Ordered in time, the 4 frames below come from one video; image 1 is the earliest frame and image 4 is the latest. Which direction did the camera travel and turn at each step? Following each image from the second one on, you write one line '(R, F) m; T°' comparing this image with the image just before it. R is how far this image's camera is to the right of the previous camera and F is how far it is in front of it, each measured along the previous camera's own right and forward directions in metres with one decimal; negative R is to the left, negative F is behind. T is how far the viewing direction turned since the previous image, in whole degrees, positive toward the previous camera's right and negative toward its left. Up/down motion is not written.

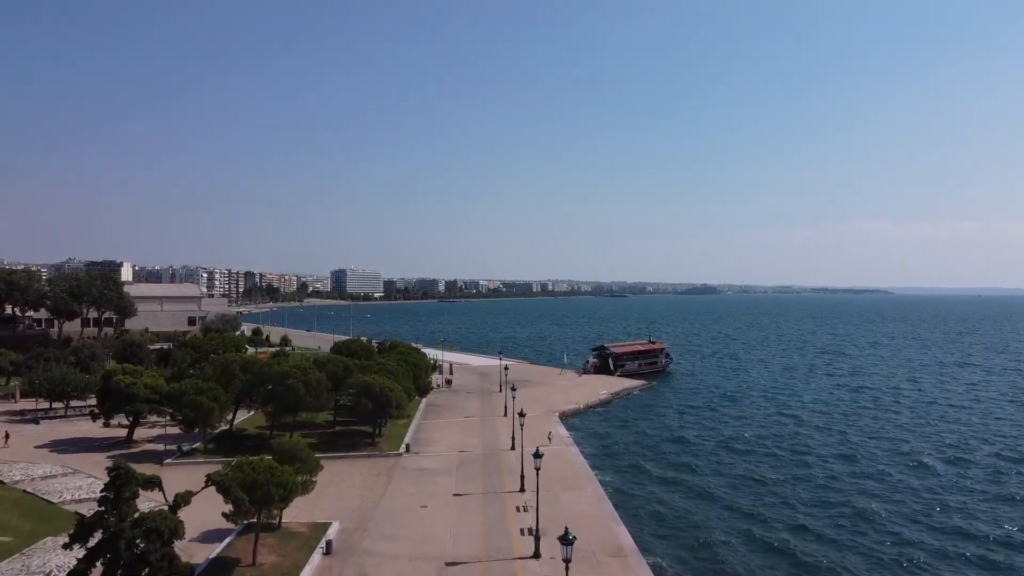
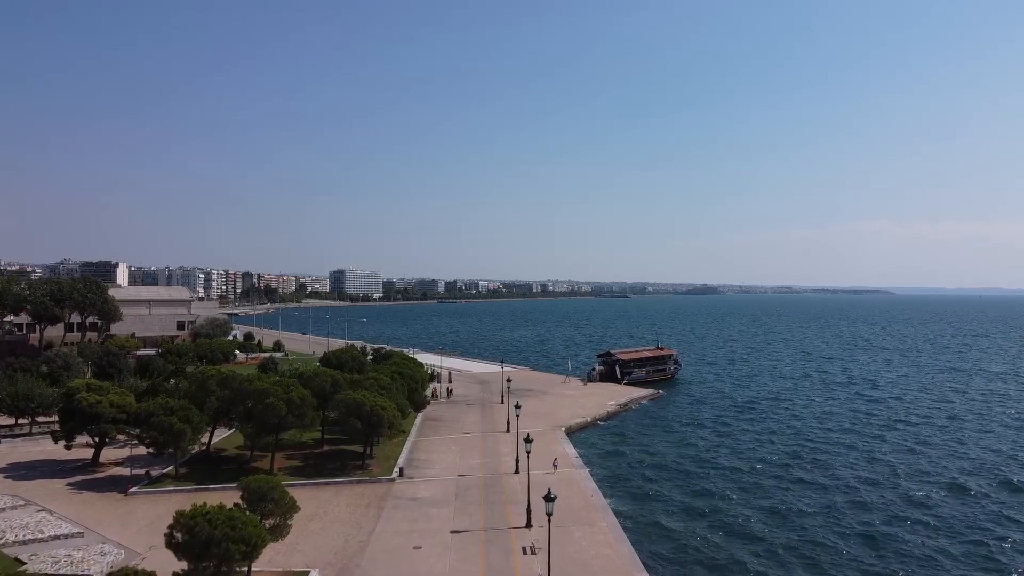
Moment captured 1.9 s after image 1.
(-0.1, +2.9) m; 0°
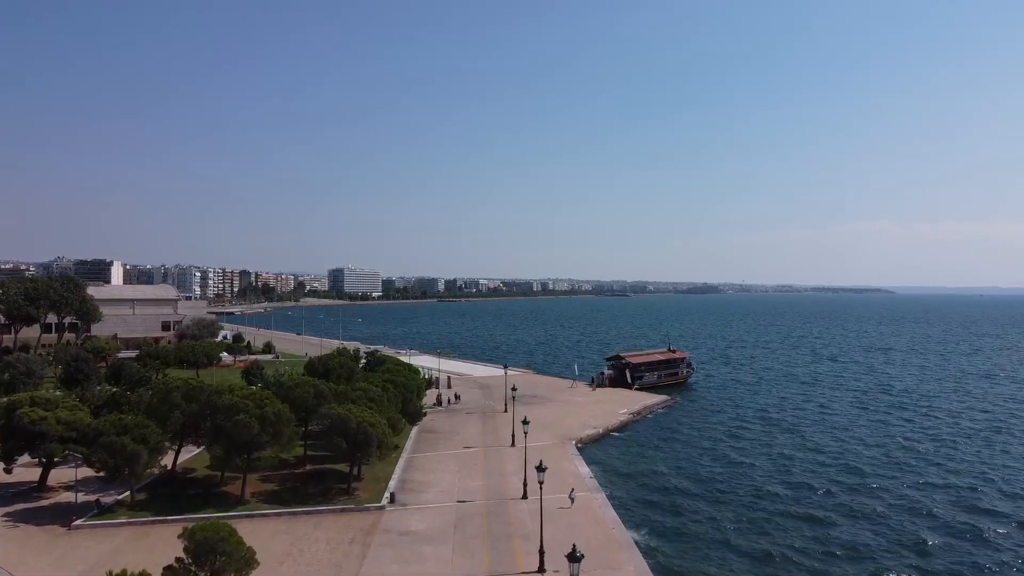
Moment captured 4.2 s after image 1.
(-0.2, +3.7) m; 0°
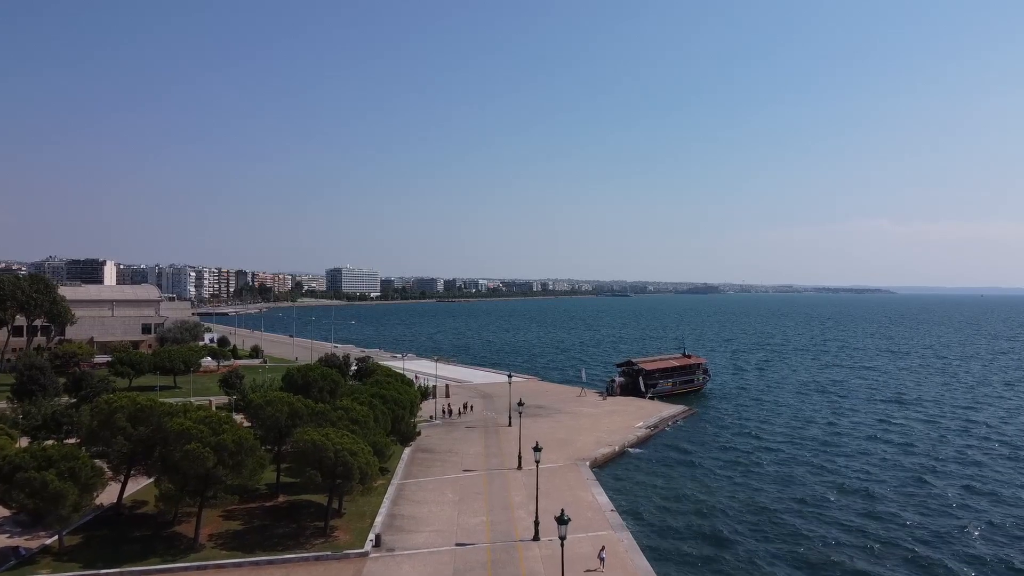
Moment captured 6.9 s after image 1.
(-0.2, +4.3) m; 0°
